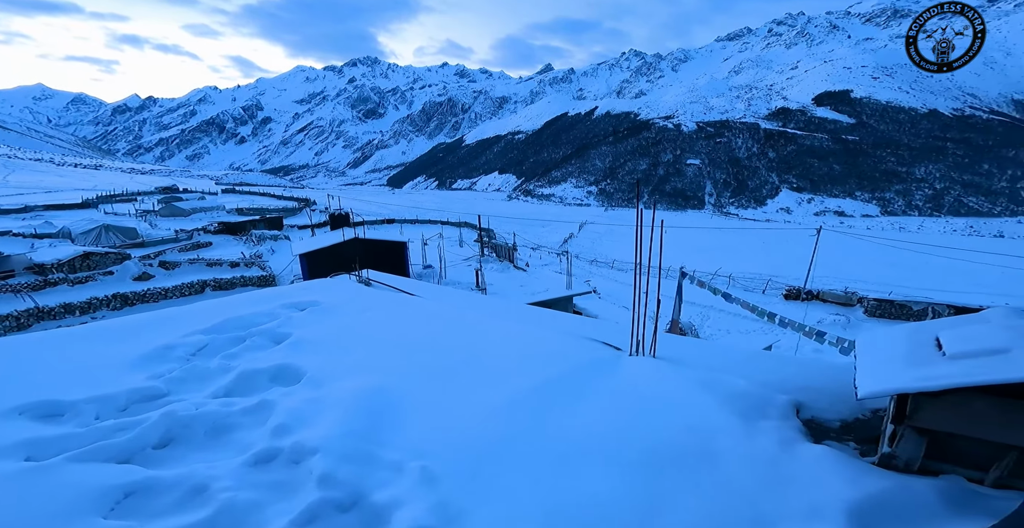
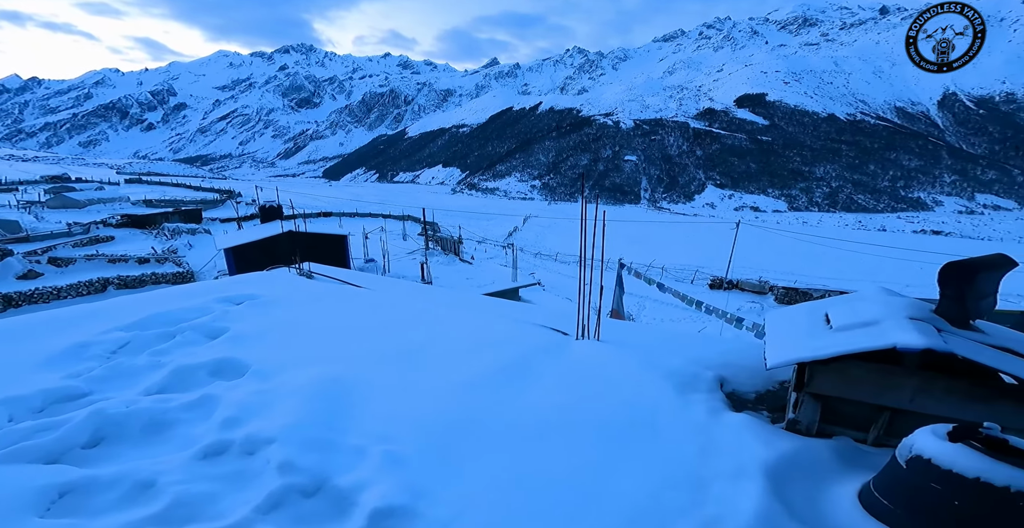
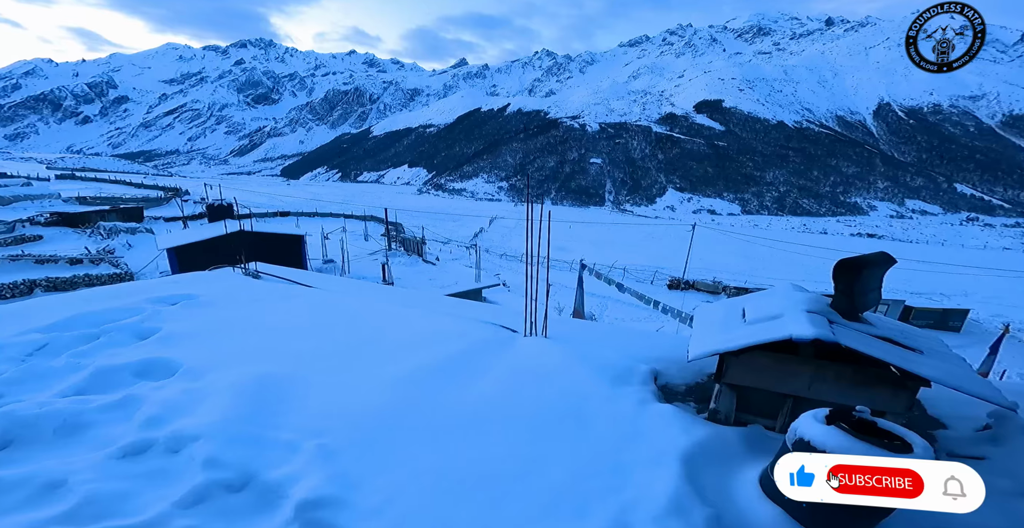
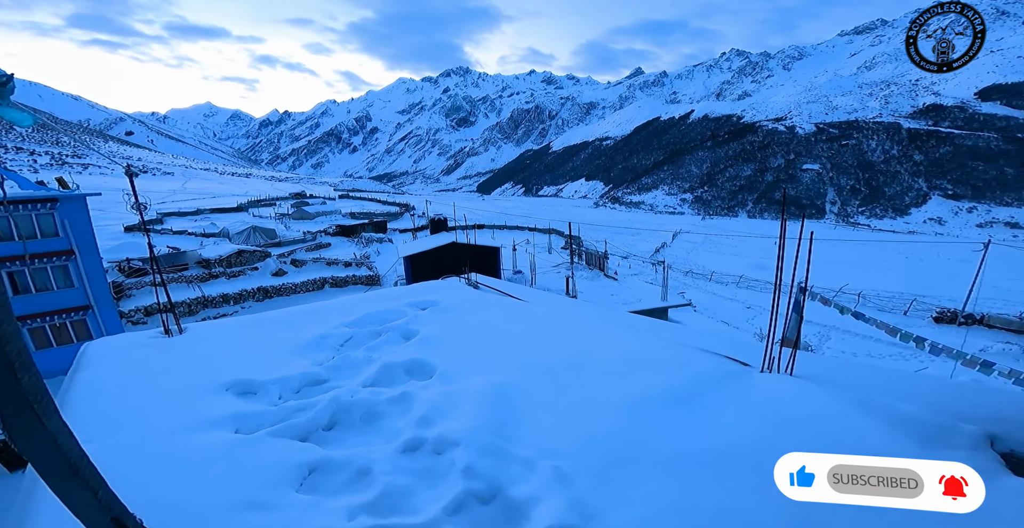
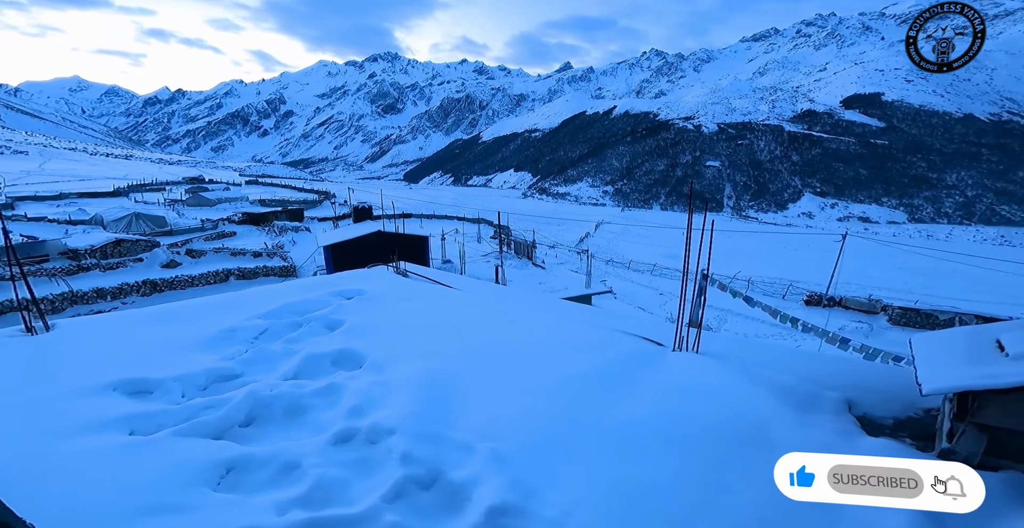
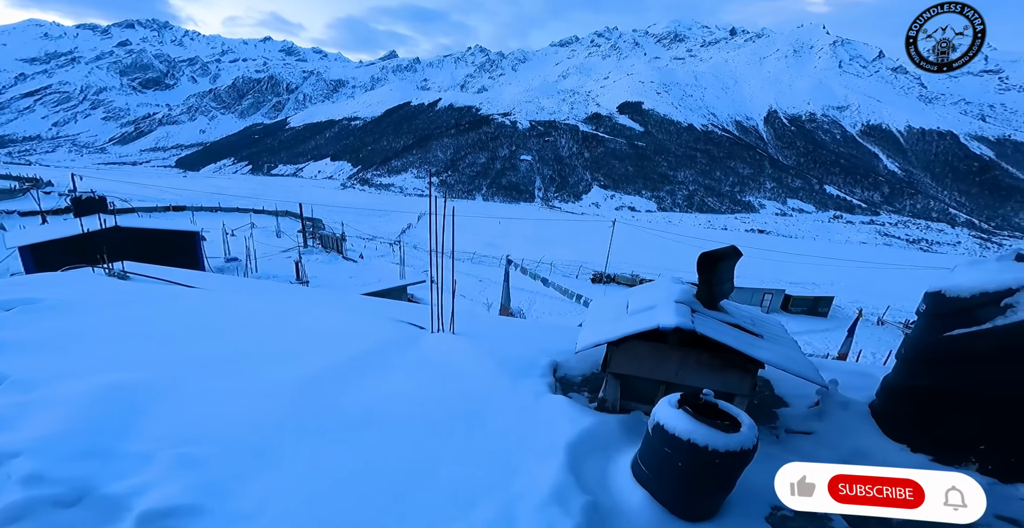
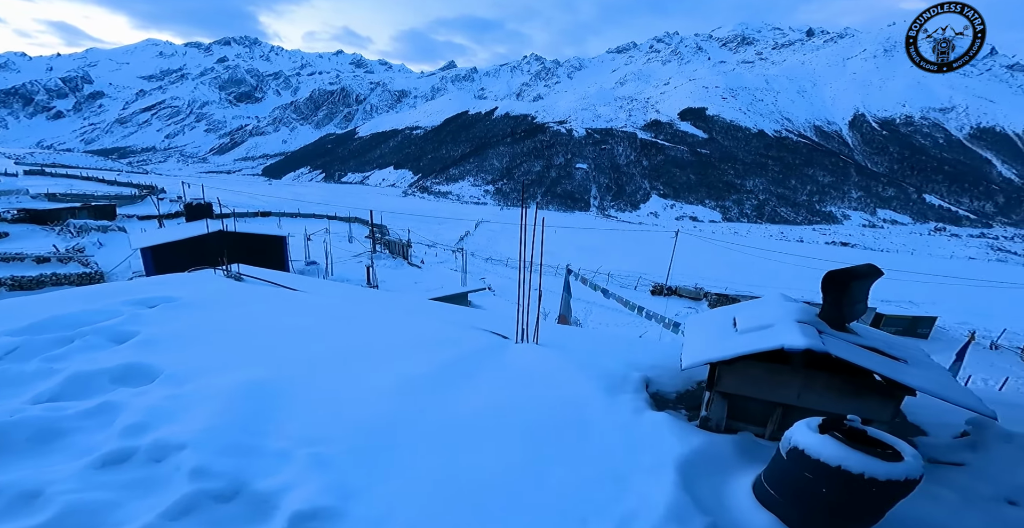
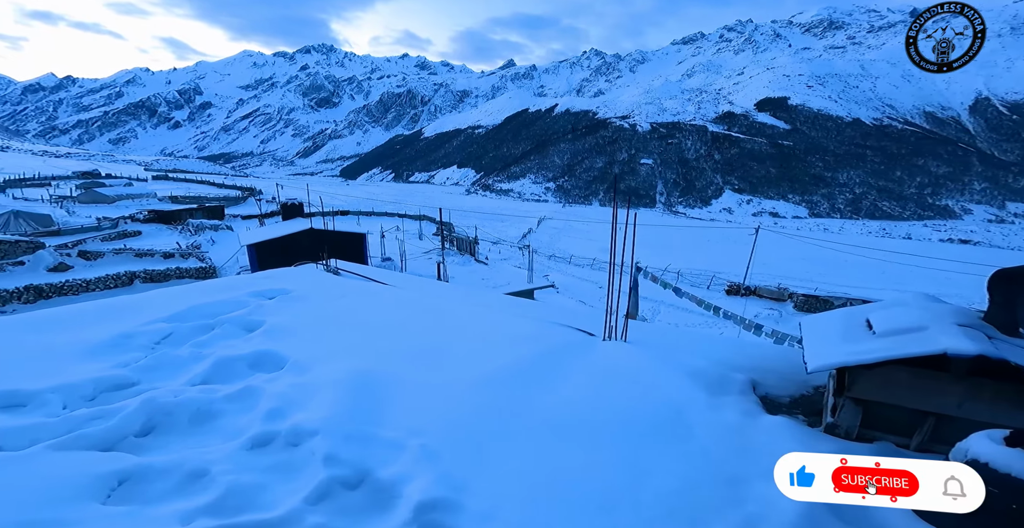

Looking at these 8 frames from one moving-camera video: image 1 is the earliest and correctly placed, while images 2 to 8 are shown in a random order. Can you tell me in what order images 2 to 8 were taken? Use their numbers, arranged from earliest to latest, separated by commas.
2, 7, 6, 3, 8, 5, 4
